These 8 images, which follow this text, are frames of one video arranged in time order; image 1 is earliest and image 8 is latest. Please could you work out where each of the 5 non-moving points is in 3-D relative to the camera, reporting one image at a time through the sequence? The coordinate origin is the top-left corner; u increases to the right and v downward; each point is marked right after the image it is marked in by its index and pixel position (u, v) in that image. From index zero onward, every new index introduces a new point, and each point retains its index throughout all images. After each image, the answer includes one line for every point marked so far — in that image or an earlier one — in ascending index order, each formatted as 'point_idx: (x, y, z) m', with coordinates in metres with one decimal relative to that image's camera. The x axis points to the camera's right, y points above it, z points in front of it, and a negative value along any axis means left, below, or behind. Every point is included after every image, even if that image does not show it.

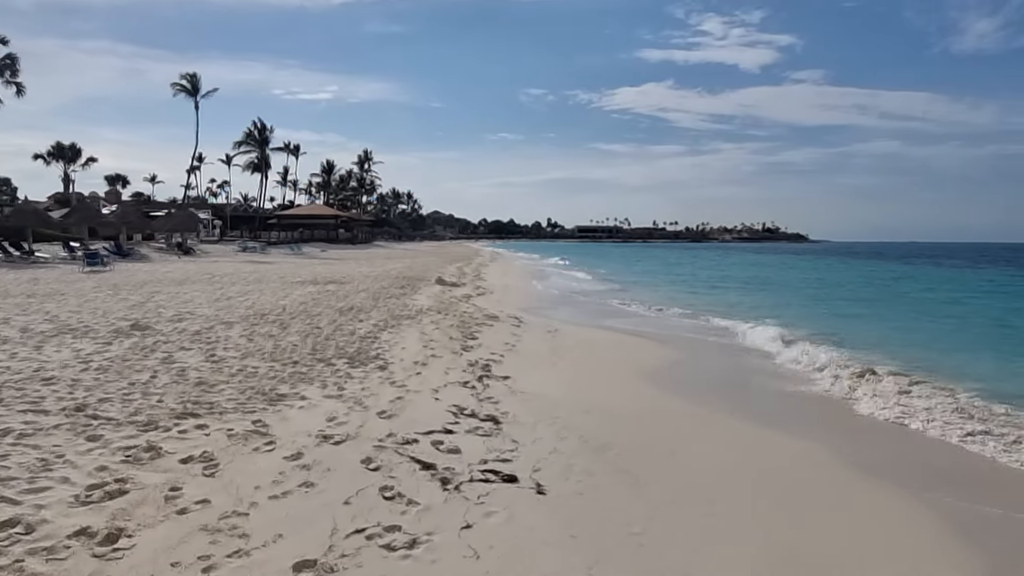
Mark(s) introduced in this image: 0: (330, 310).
0: (-3.2, -0.4, +12.9) m
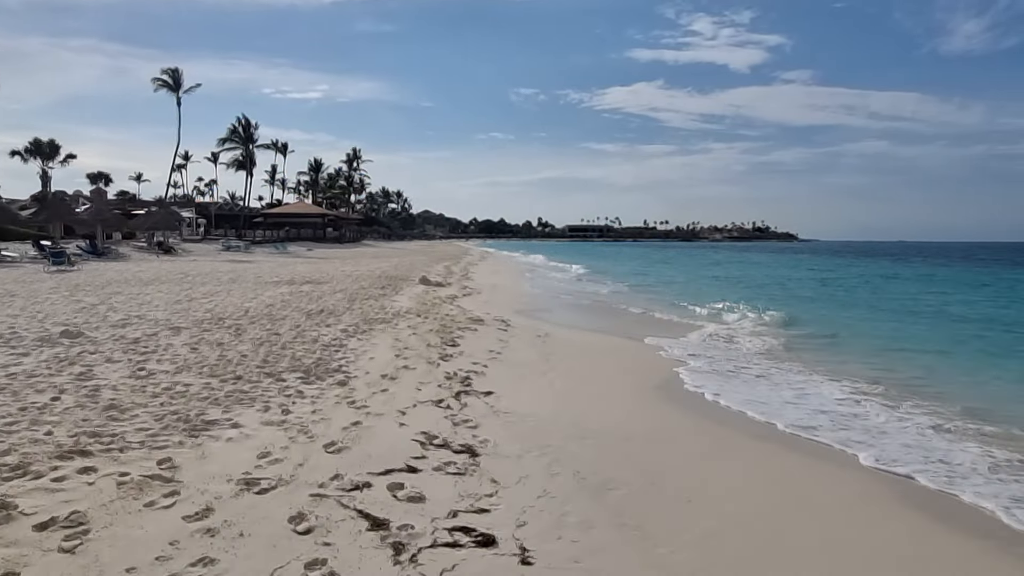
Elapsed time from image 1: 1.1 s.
0: (-3.5, -0.4, +11.6) m
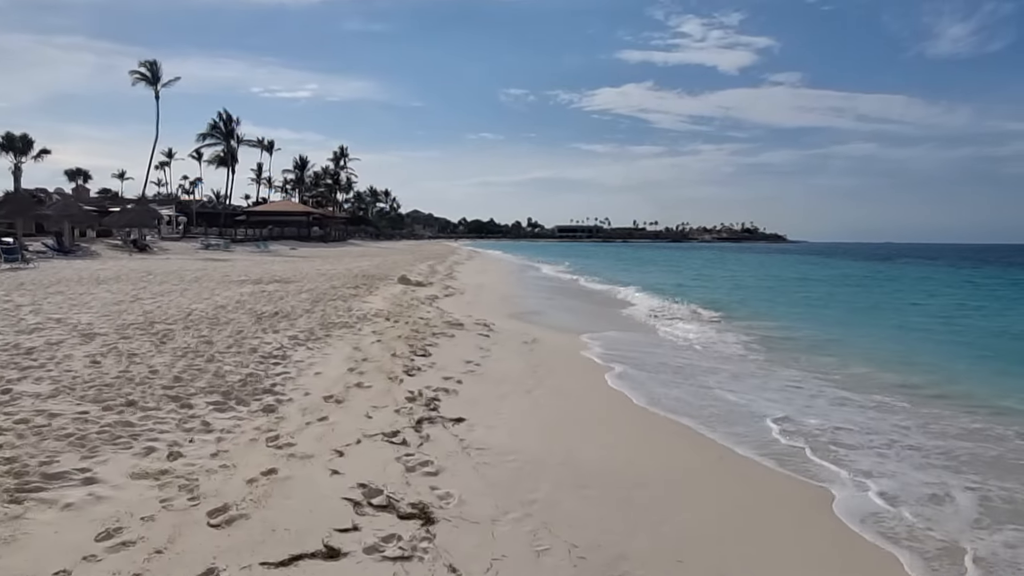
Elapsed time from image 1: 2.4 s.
0: (-3.7, -0.4, +10.1) m
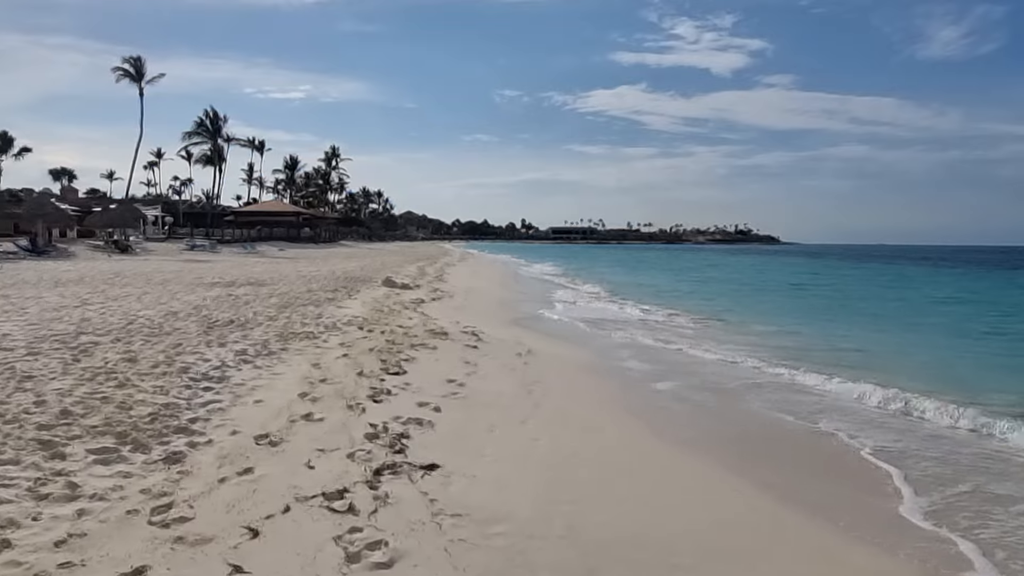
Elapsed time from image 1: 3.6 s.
0: (-3.8, -0.5, +8.7) m
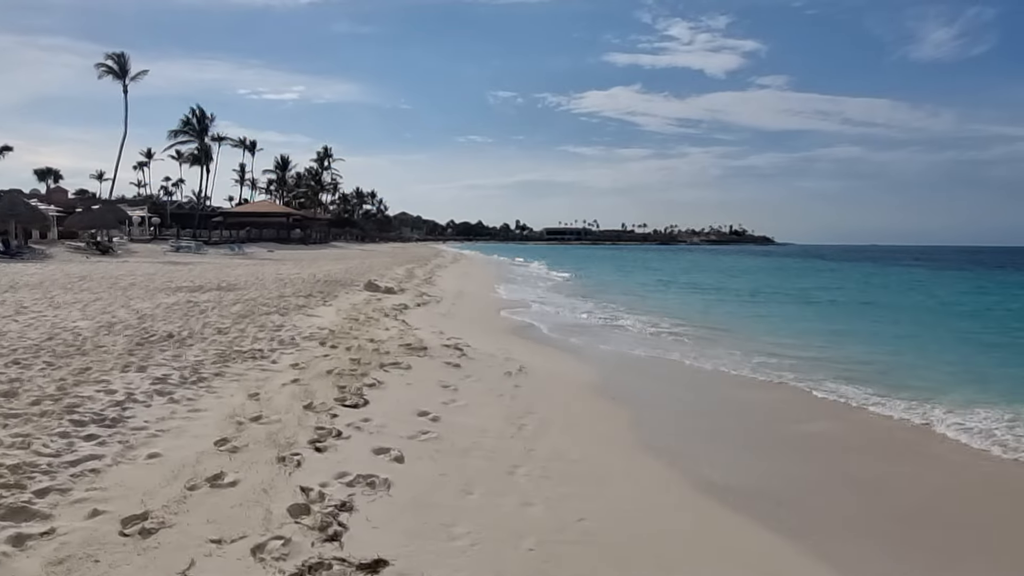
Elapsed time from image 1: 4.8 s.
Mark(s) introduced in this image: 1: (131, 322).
0: (-3.9, -0.5, +7.4) m
1: (-4.9, -0.4, +9.4) m
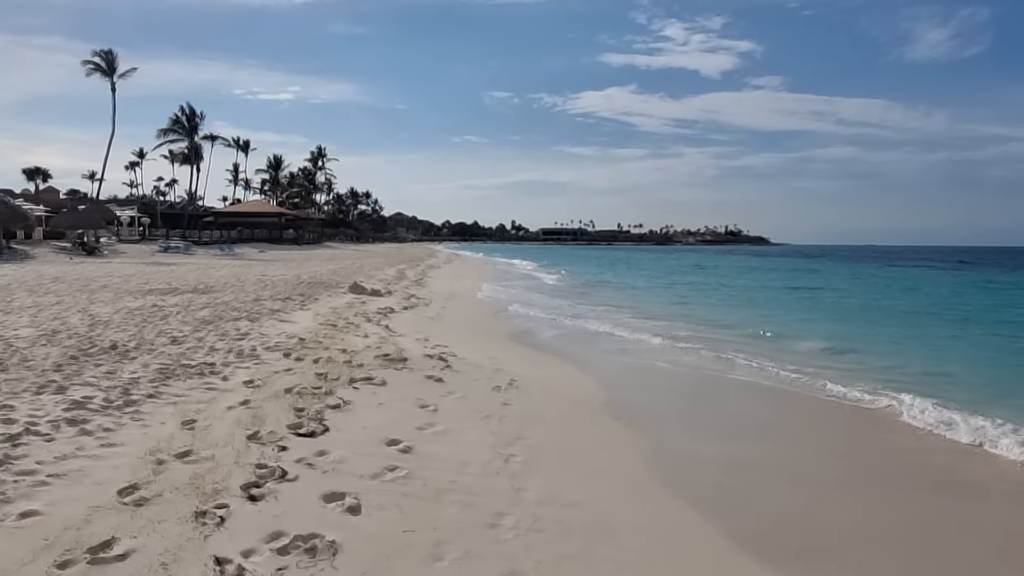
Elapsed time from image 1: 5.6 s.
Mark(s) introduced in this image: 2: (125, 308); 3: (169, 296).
0: (-4.0, -0.6, +6.4) m
1: (-5.0, -0.5, +8.4) m
2: (-6.1, -0.3, +11.4) m
3: (-6.5, -0.2, +13.7) m
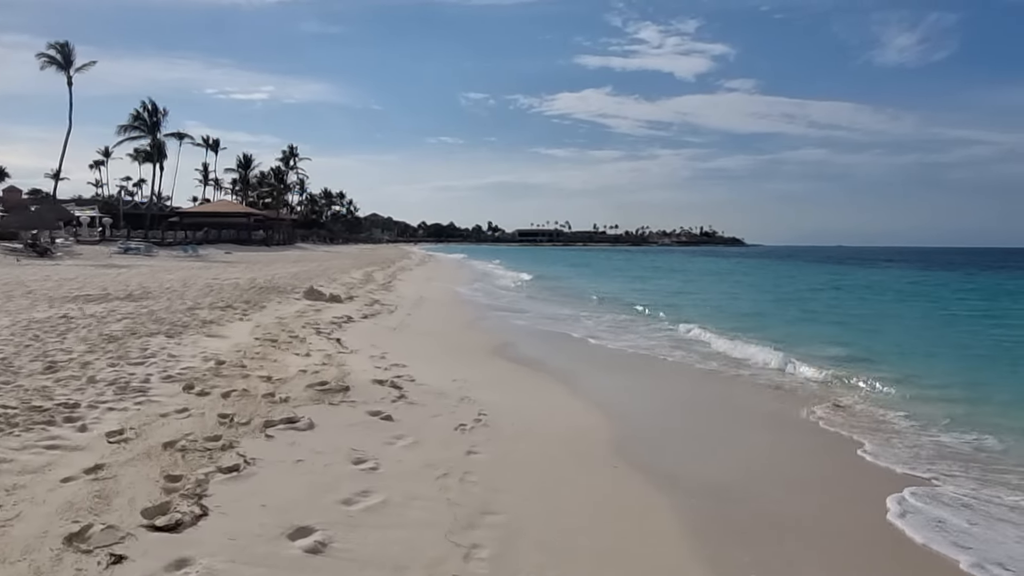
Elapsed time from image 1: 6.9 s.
0: (-4.3, -0.7, +4.8) m
1: (-5.3, -0.6, +6.8) m
2: (-6.4, -0.4, +9.7) m
3: (-7.0, -0.3, +12.0) m
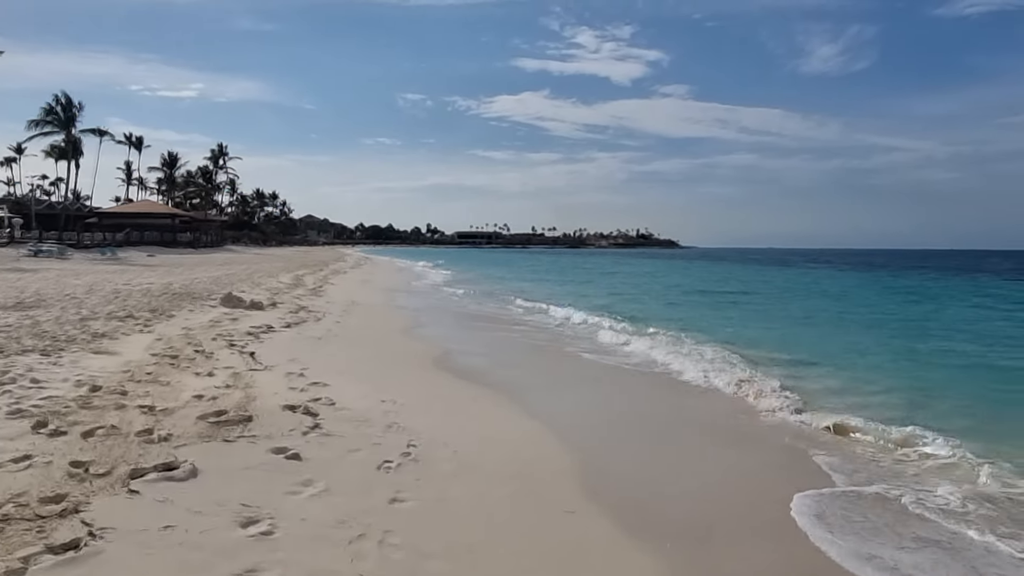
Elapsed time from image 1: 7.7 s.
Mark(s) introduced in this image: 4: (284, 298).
0: (-4.6, -0.8, +3.6) m
1: (-5.8, -0.7, +5.5) m
2: (-7.2, -0.5, +8.3) m
3: (-7.9, -0.4, +10.6) m
4: (-5.2, -0.2, +16.4) m
